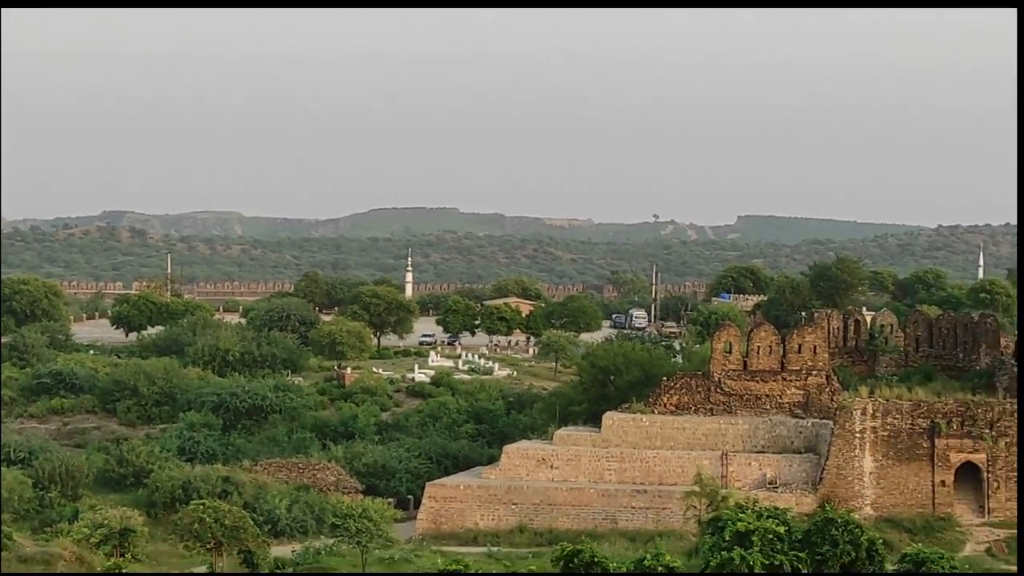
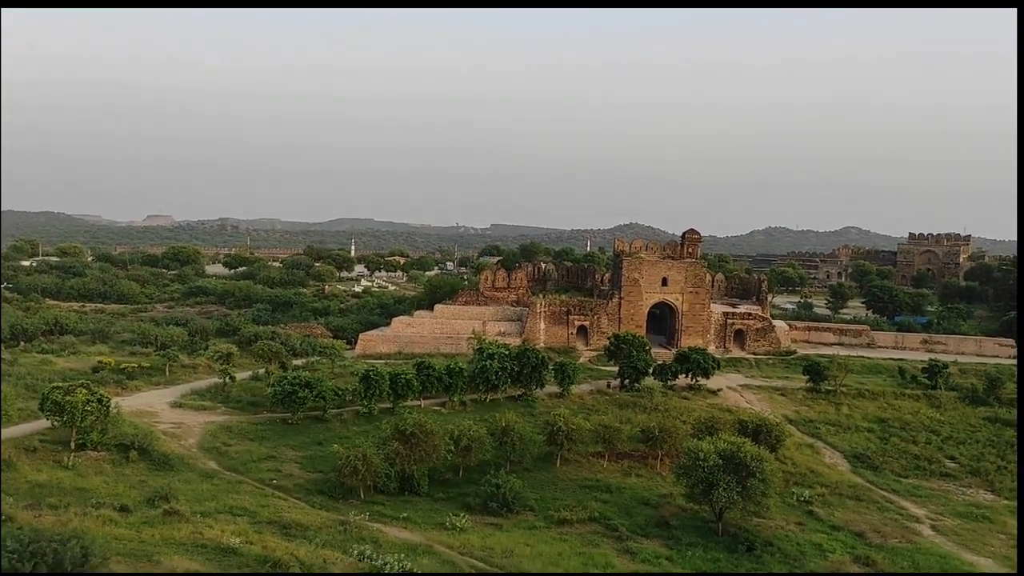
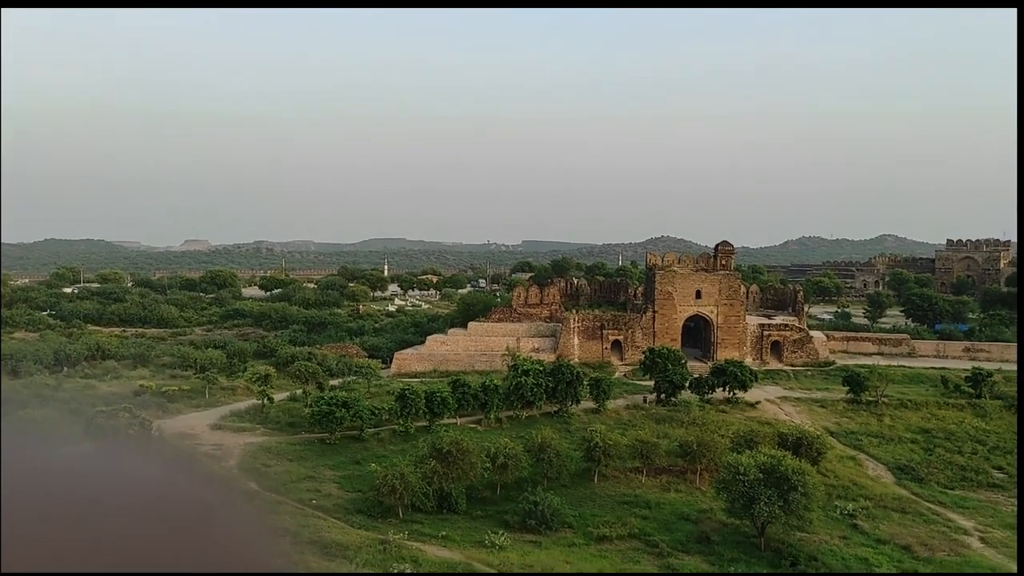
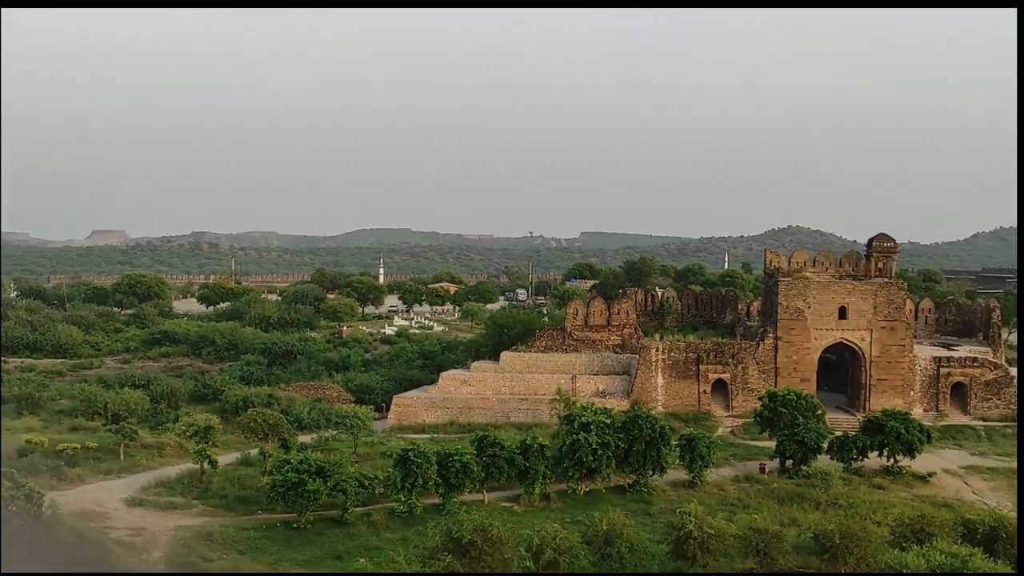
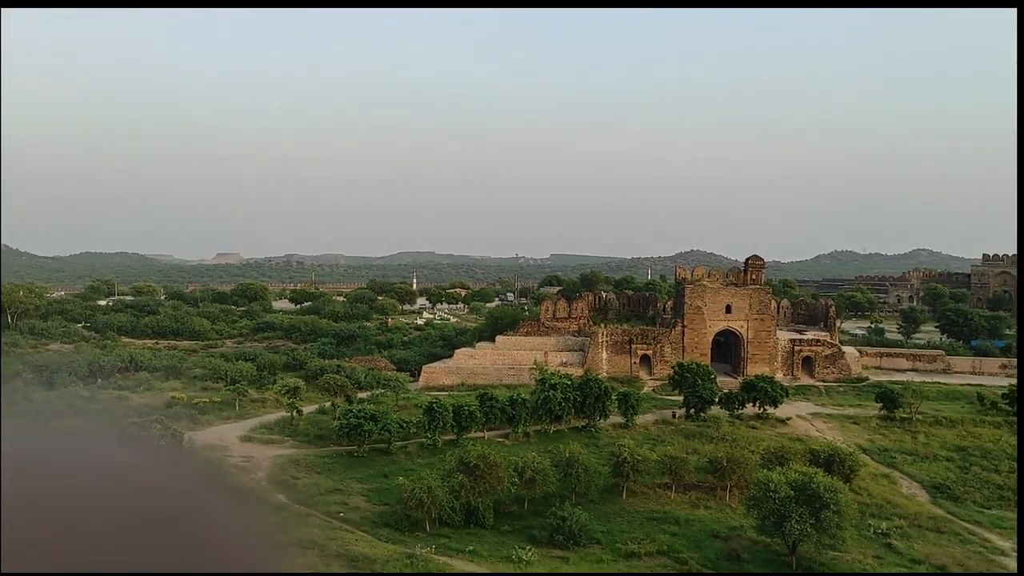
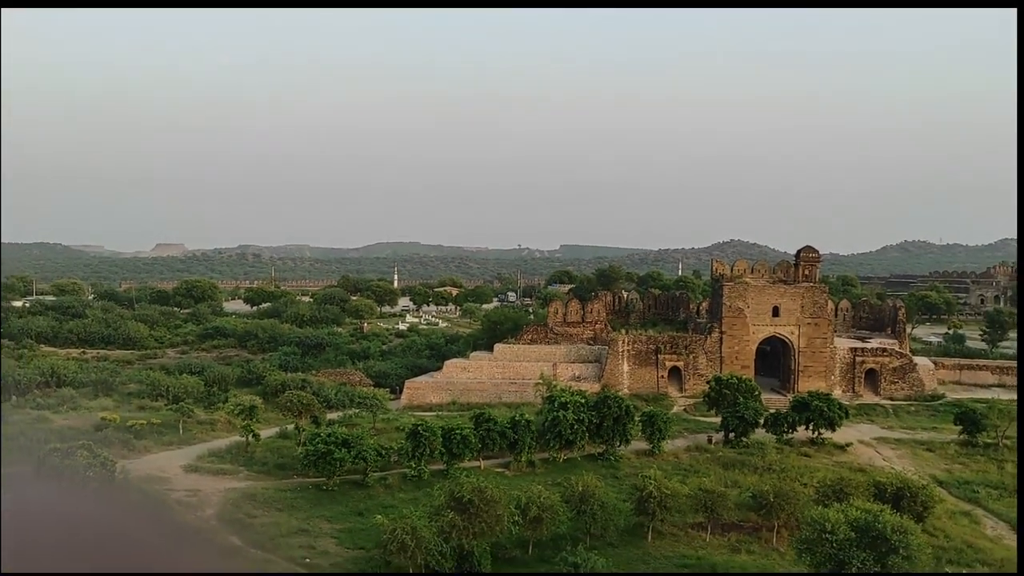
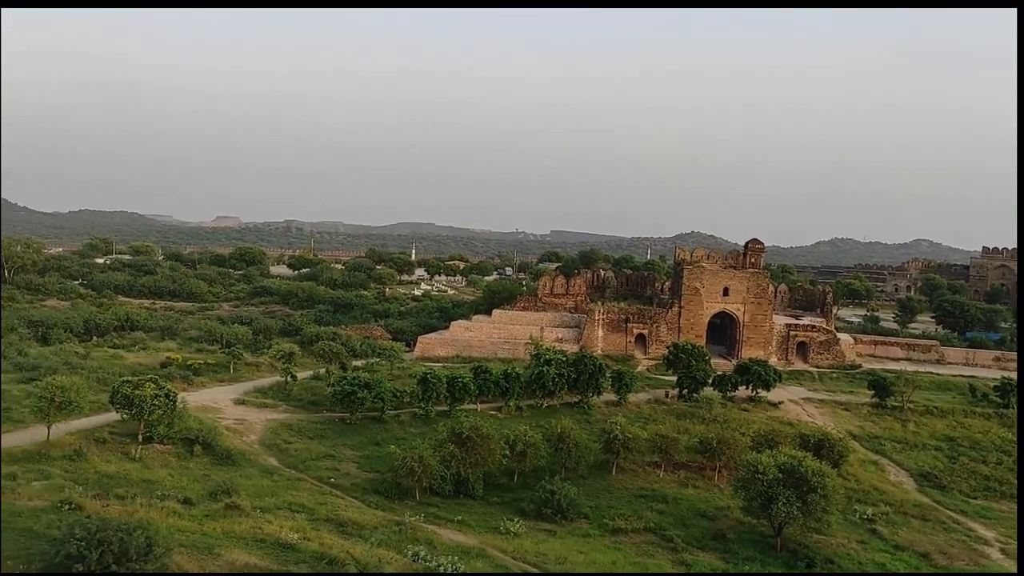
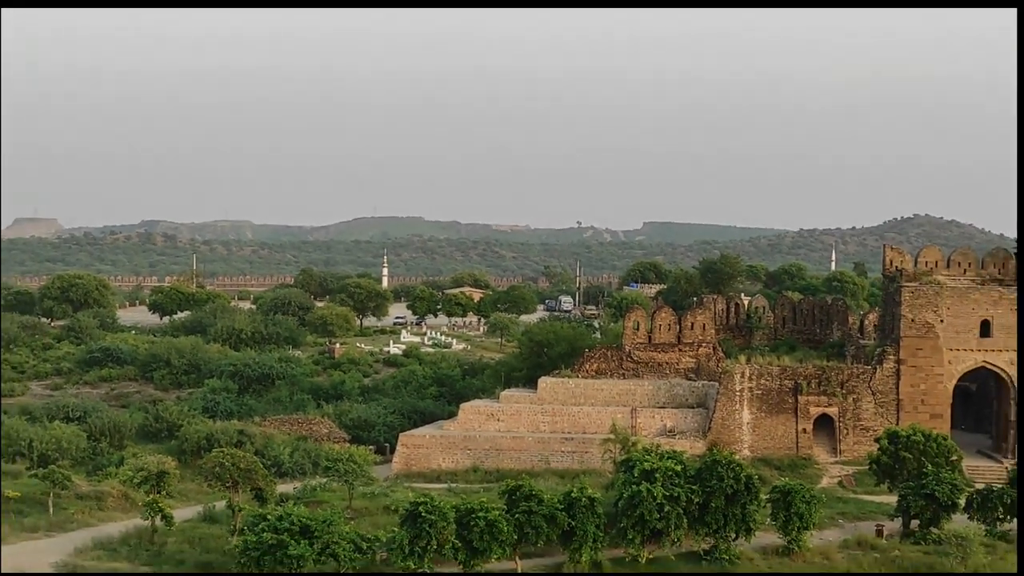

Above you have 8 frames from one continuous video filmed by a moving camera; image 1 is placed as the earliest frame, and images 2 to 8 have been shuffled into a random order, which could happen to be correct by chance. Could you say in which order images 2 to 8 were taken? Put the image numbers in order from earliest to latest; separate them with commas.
8, 4, 6, 5, 3, 2, 7
